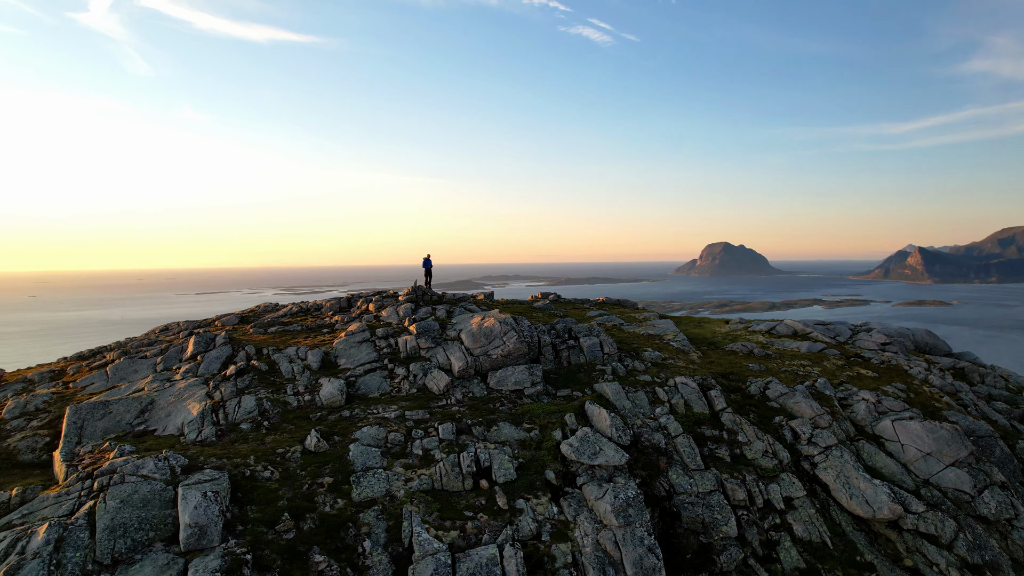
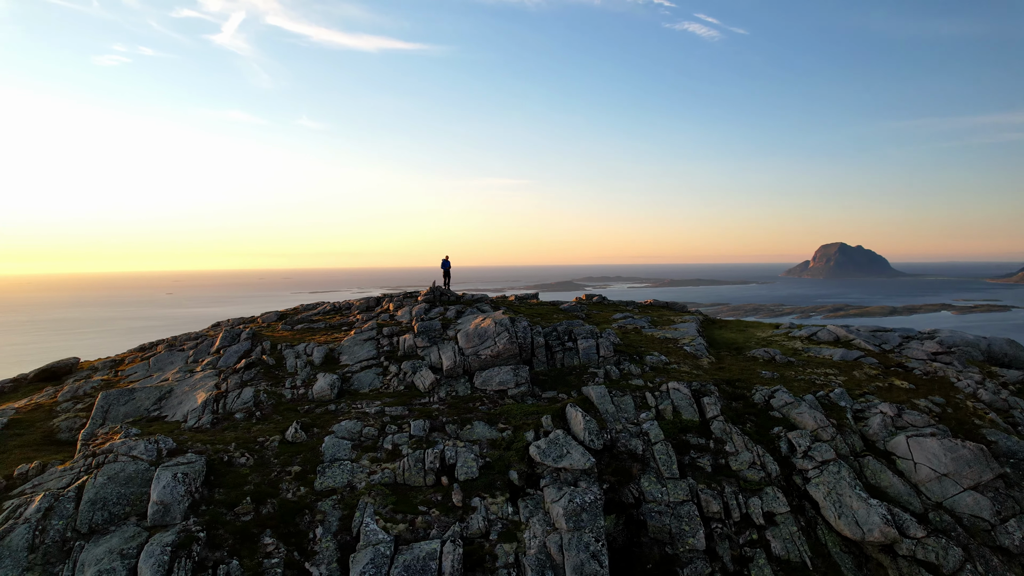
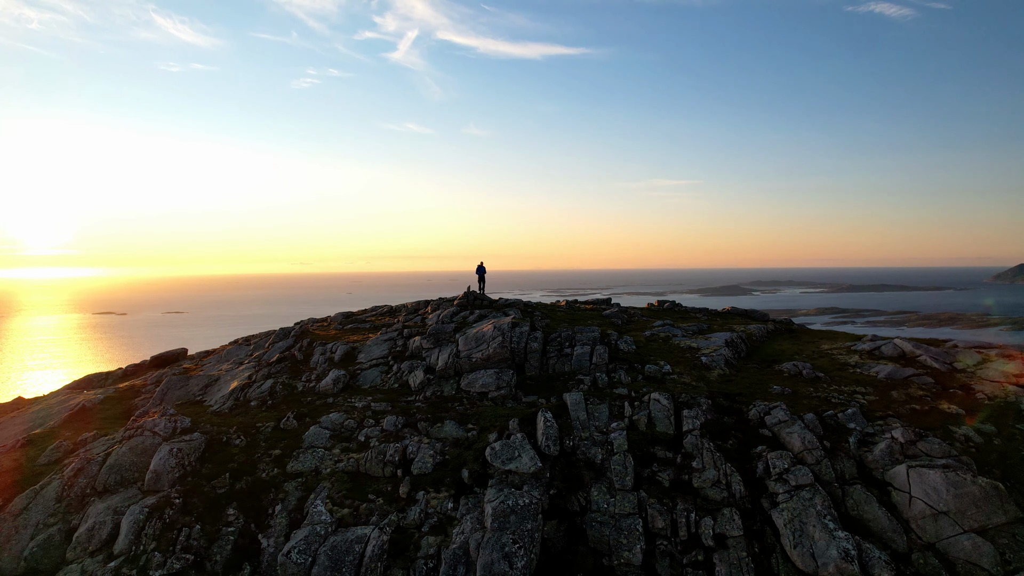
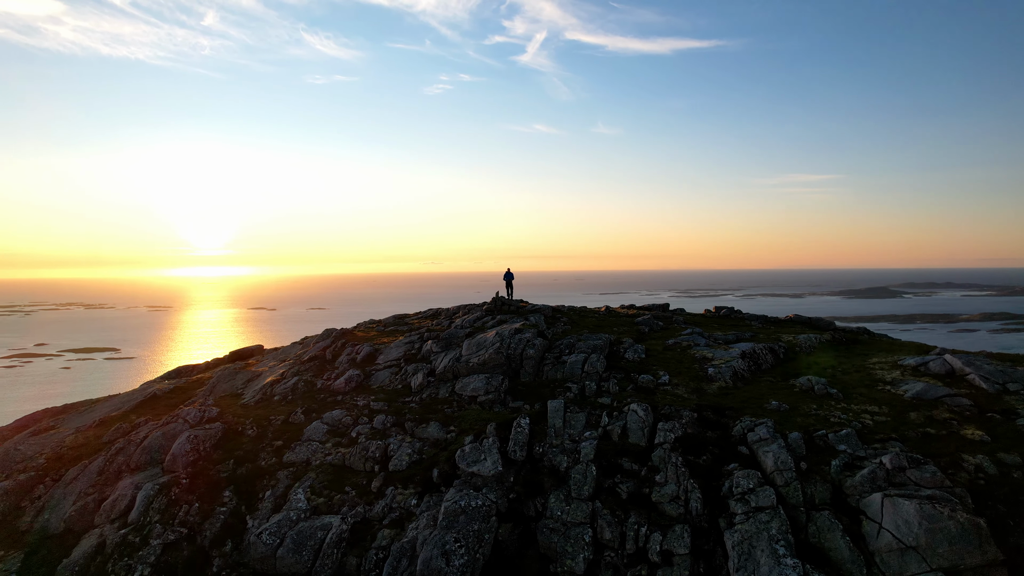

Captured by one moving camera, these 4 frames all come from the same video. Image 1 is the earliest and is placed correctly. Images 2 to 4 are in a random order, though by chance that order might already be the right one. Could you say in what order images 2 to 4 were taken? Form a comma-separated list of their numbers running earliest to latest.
2, 3, 4
